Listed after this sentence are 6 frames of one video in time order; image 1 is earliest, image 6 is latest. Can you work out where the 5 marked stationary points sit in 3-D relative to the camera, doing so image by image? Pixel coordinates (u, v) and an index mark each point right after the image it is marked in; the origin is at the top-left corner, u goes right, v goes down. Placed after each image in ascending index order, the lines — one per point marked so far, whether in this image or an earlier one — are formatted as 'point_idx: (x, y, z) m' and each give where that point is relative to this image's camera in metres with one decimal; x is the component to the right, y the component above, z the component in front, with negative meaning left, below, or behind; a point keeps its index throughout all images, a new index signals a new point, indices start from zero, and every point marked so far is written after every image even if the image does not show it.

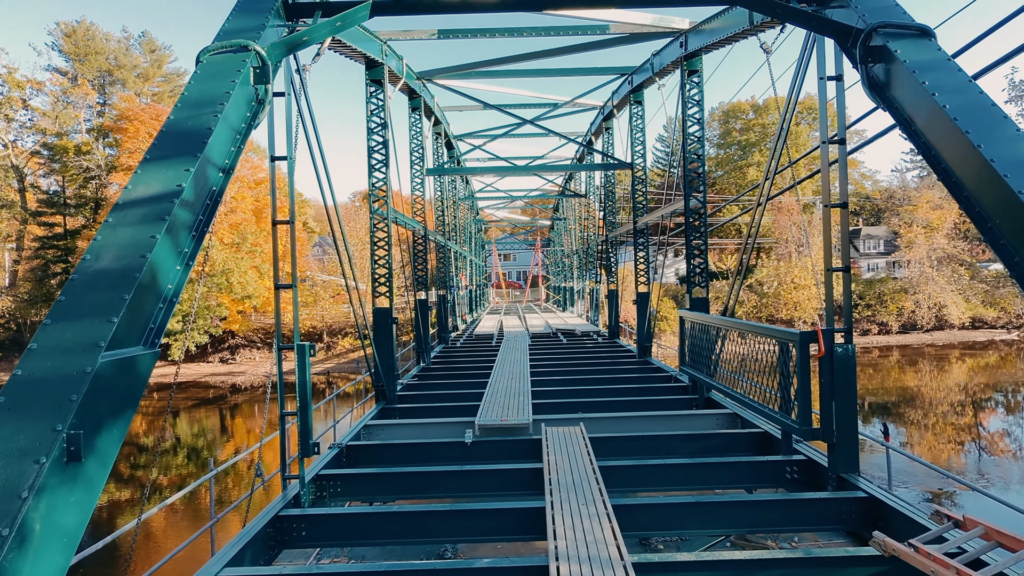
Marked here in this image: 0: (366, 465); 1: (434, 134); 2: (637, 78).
0: (-1.5, -1.8, +5.4) m
1: (-2.2, +4.3, +14.5) m
2: (+2.4, +4.0, +10.2) m
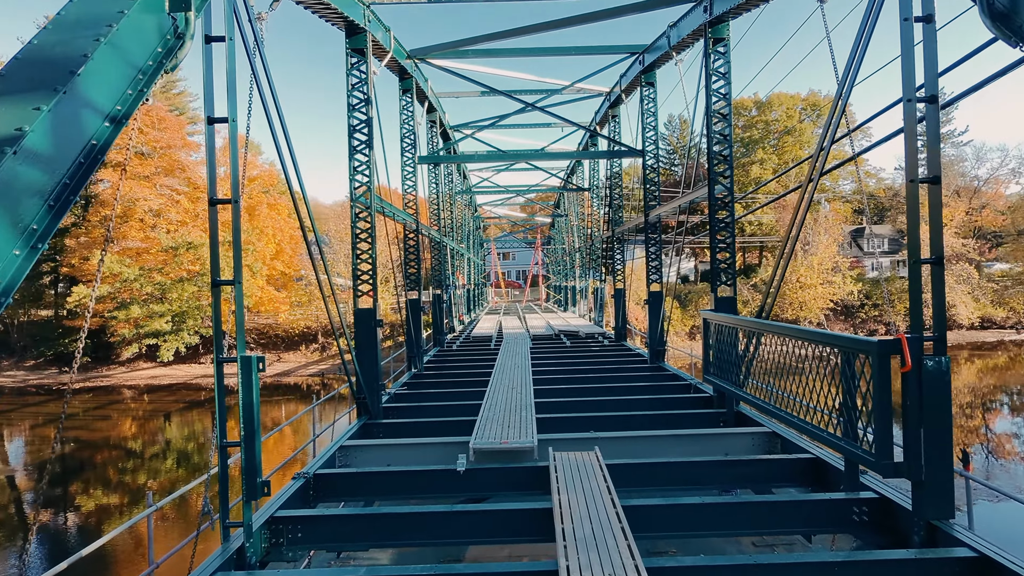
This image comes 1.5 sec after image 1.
0: (-1.5, -1.8, +4.5) m
1: (-2.2, +4.3, +13.6) m
2: (+2.4, +4.1, +9.3) m
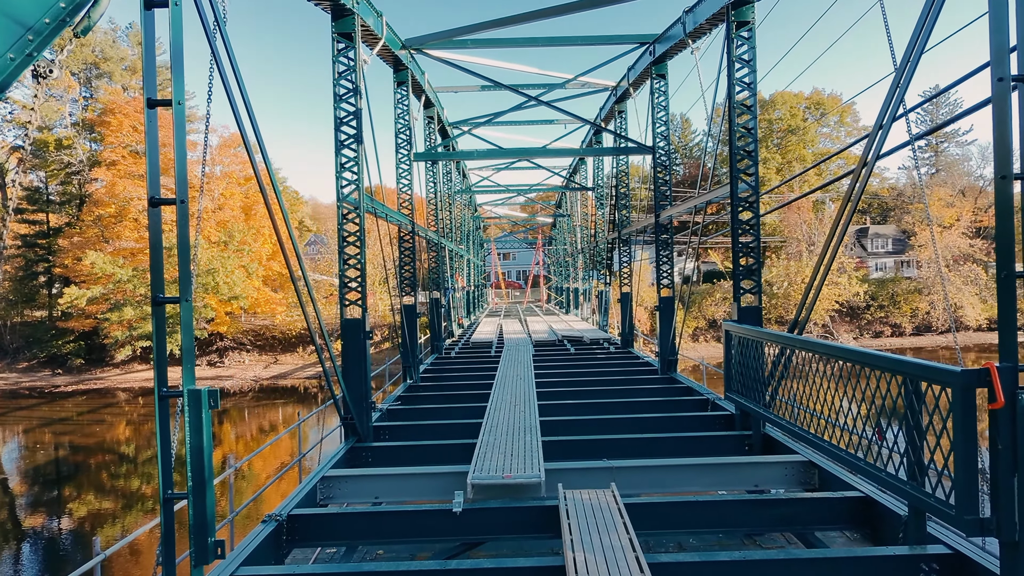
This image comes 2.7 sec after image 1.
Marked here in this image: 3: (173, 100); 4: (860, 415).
0: (-1.4, -1.9, +3.9) m
1: (-2.1, +4.2, +13.1) m
2: (+2.4, +4.0, +8.7) m
3: (-2.0, +1.1, +3.0) m
4: (+2.5, -0.9, +4.3) m
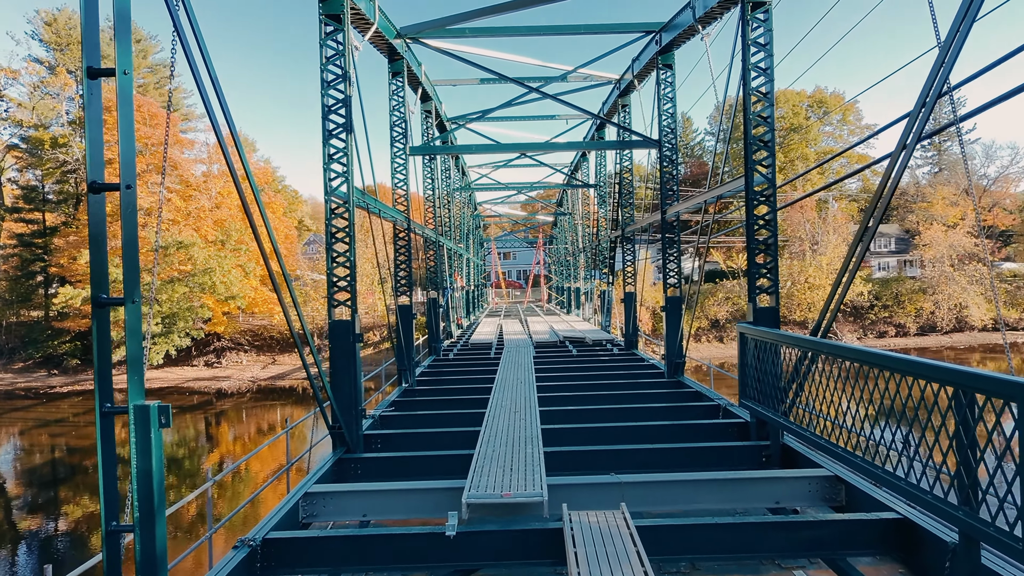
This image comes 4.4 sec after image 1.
0: (-1.4, -1.9, +3.5) m
1: (-2.1, +4.2, +12.7) m
2: (+2.4, +4.0, +8.4) m
3: (-2.0, +1.1, +2.7) m
4: (+2.5, -0.9, +4.0) m
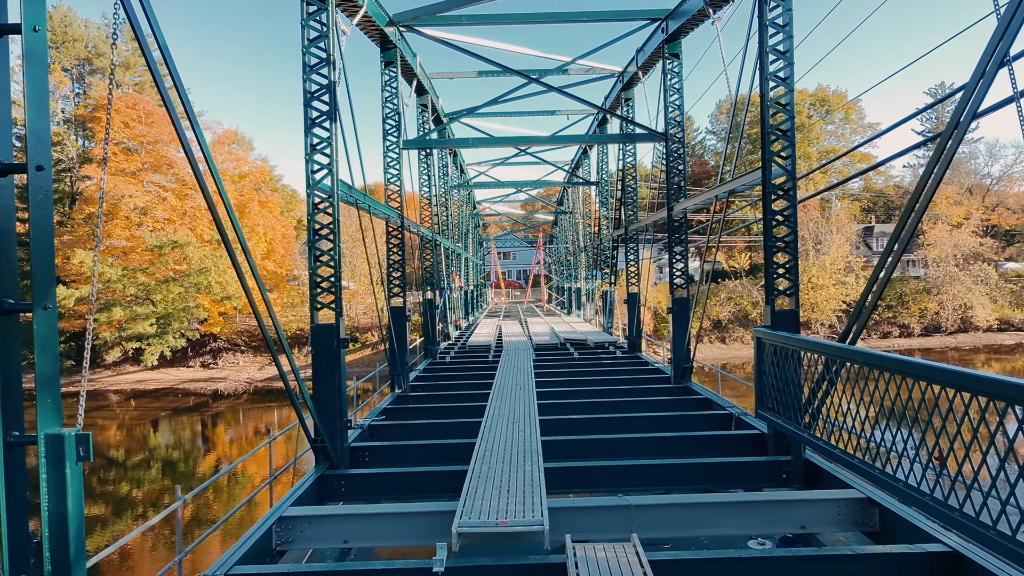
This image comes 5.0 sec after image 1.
0: (-1.5, -1.9, +3.1) m
1: (-2.2, +4.2, +12.3) m
2: (+2.4, +4.0, +8.0) m
3: (-2.0, +1.1, +2.2) m
4: (+2.5, -0.9, +3.5) m
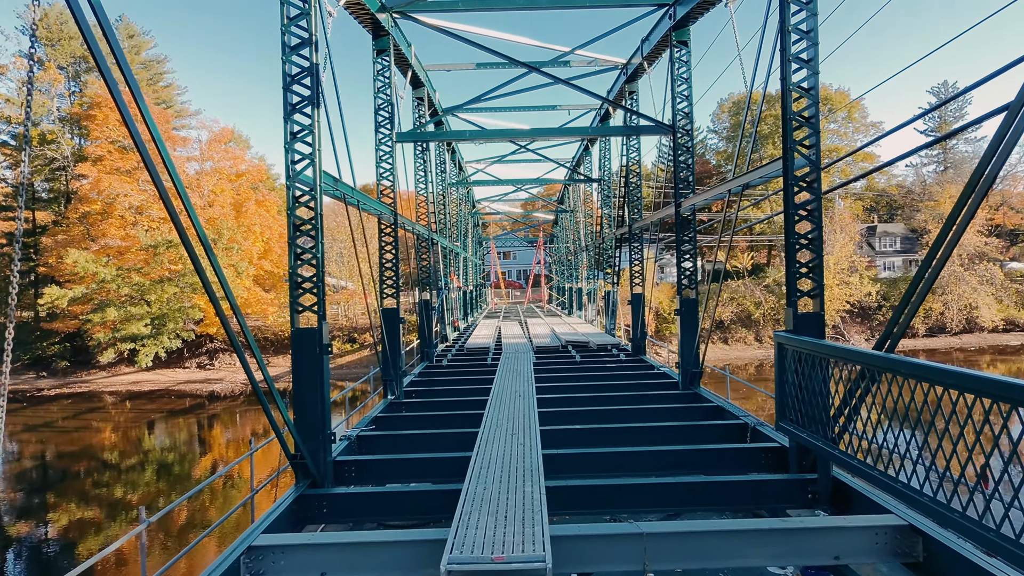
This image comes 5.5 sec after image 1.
0: (-1.5, -1.9, +2.7) m
1: (-2.2, +4.2, +11.9) m
2: (+2.4, +4.0, +7.5) m
3: (-2.0, +1.1, +1.8) m
4: (+2.5, -0.9, +3.1) m
